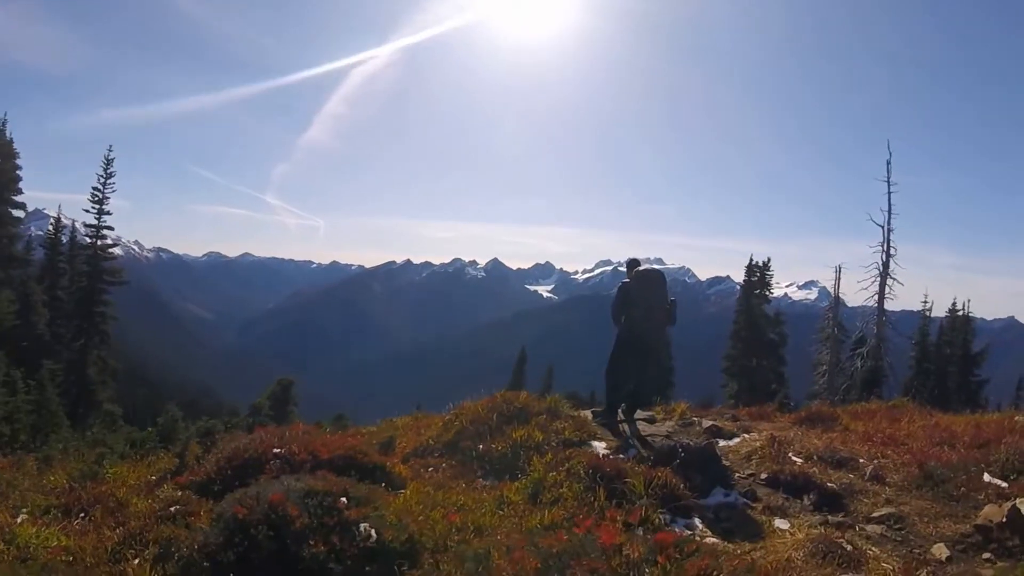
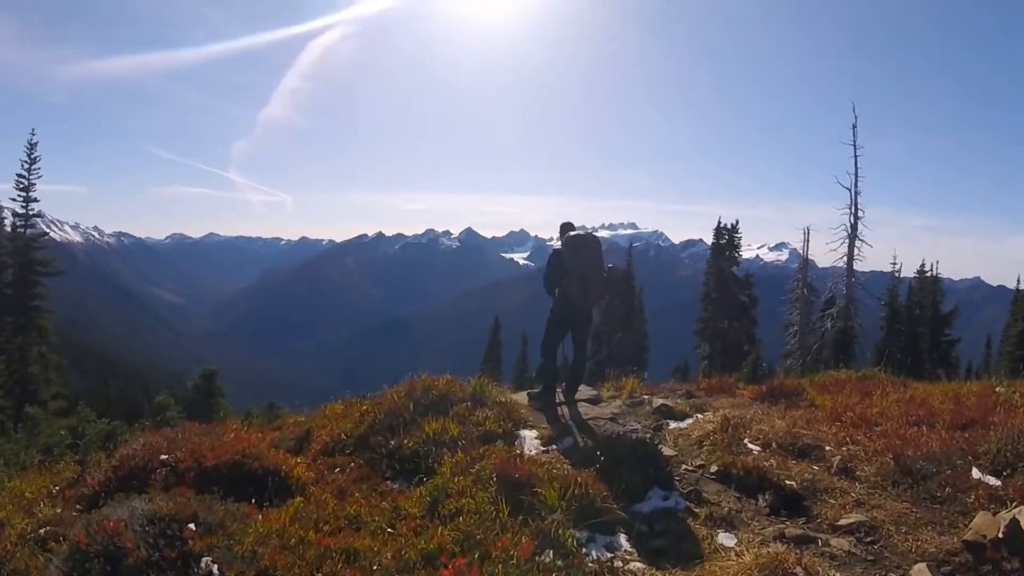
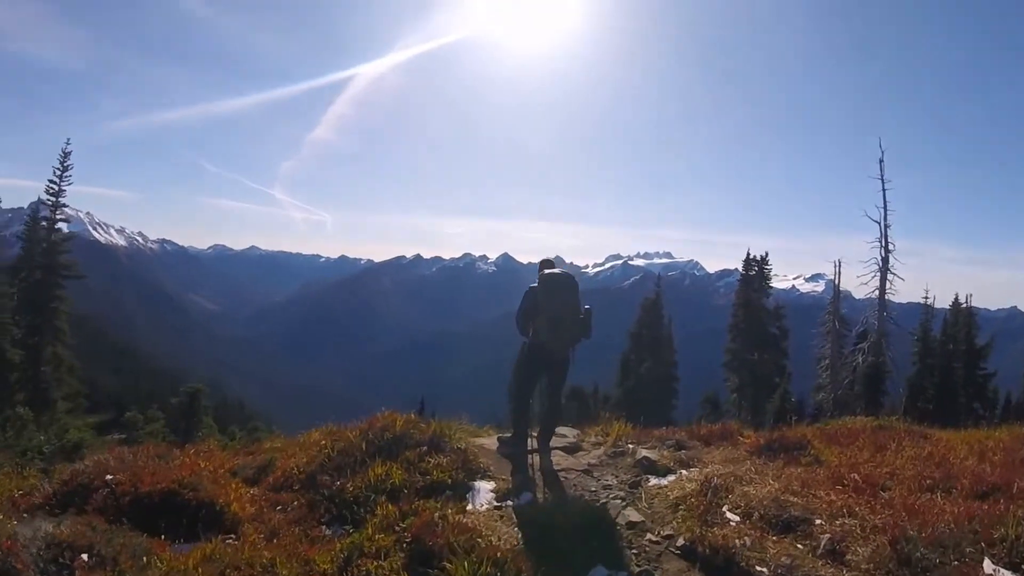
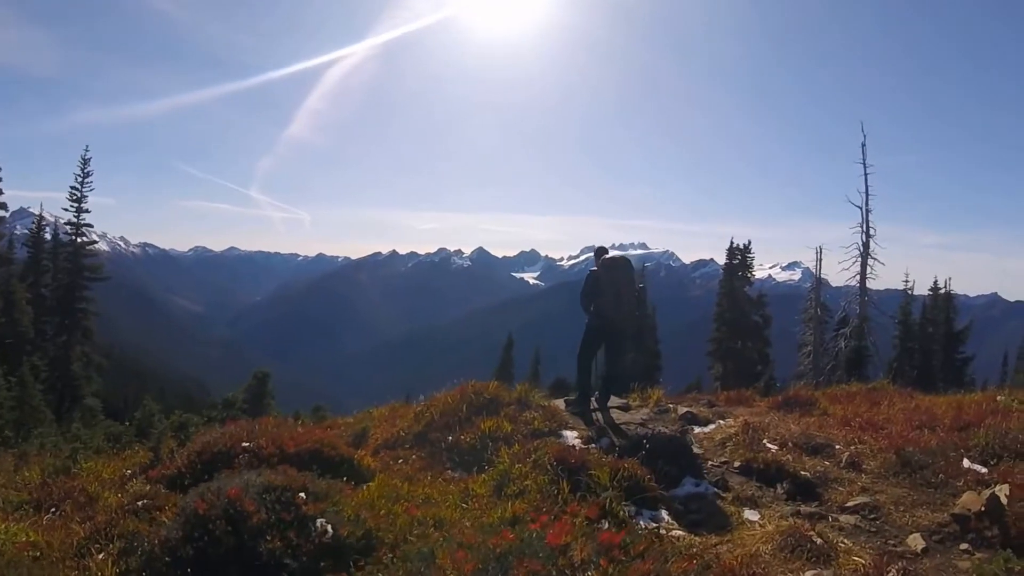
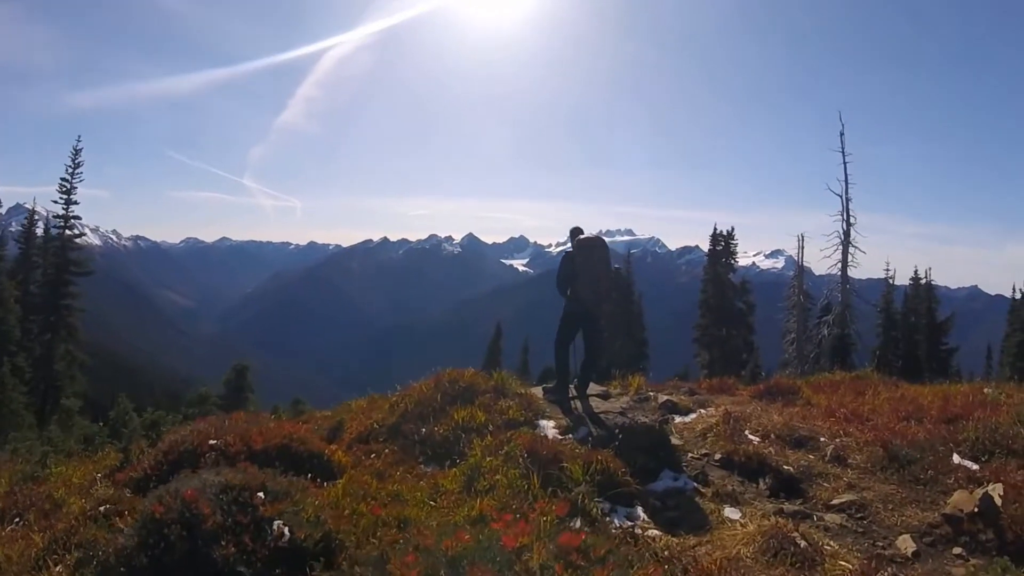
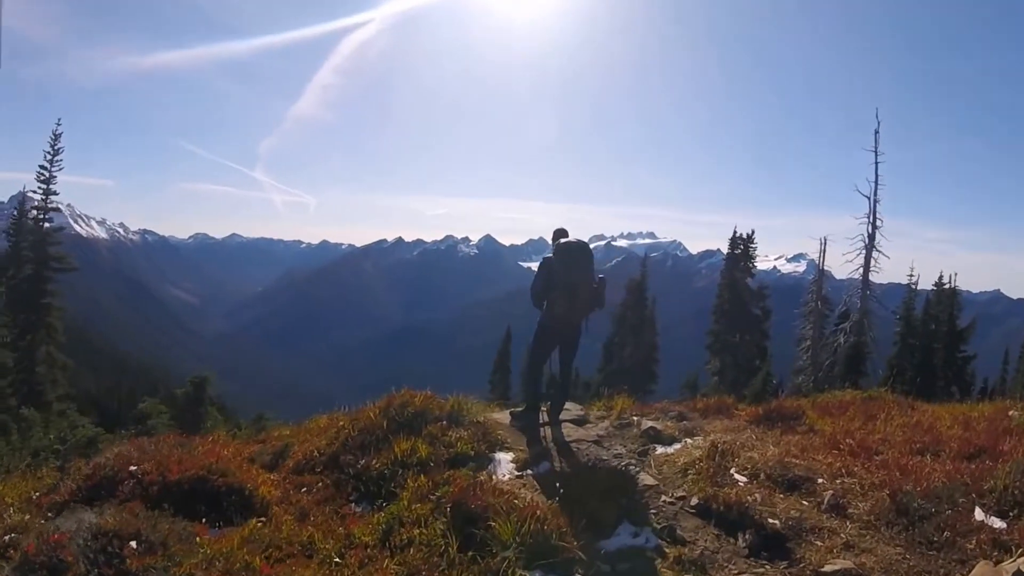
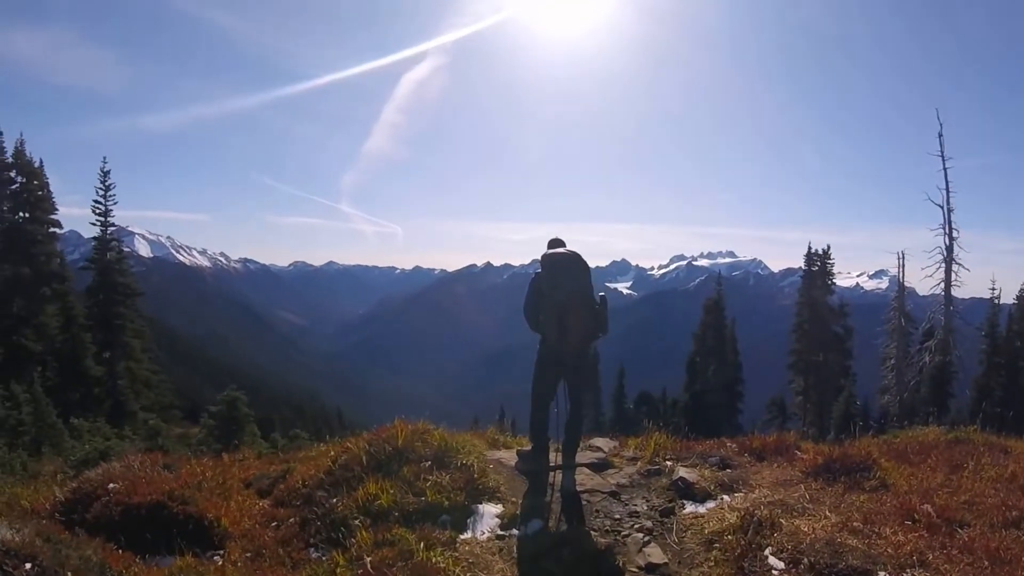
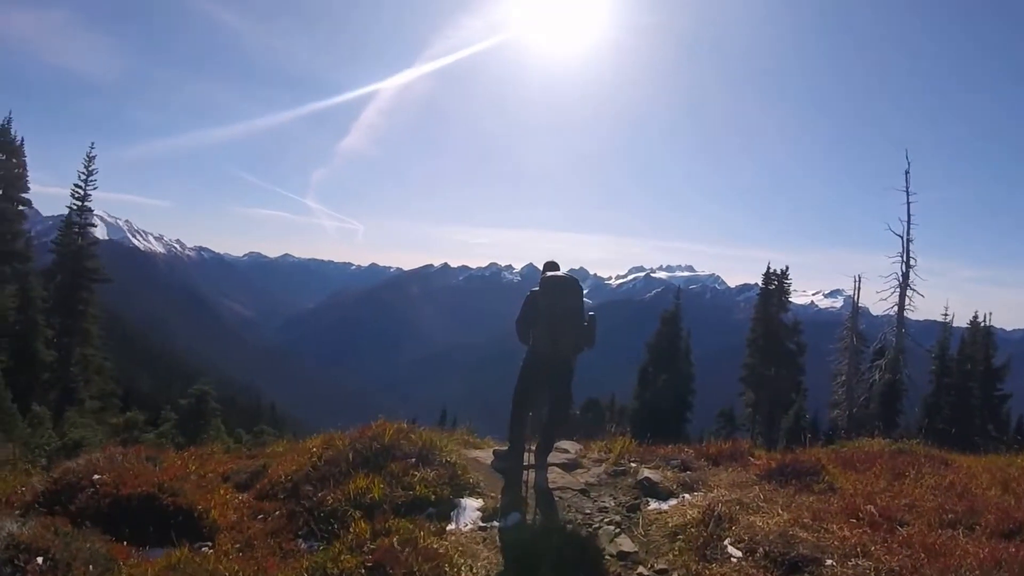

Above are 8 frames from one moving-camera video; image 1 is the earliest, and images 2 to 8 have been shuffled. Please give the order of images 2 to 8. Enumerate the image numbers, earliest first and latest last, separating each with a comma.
4, 5, 2, 6, 3, 8, 7
